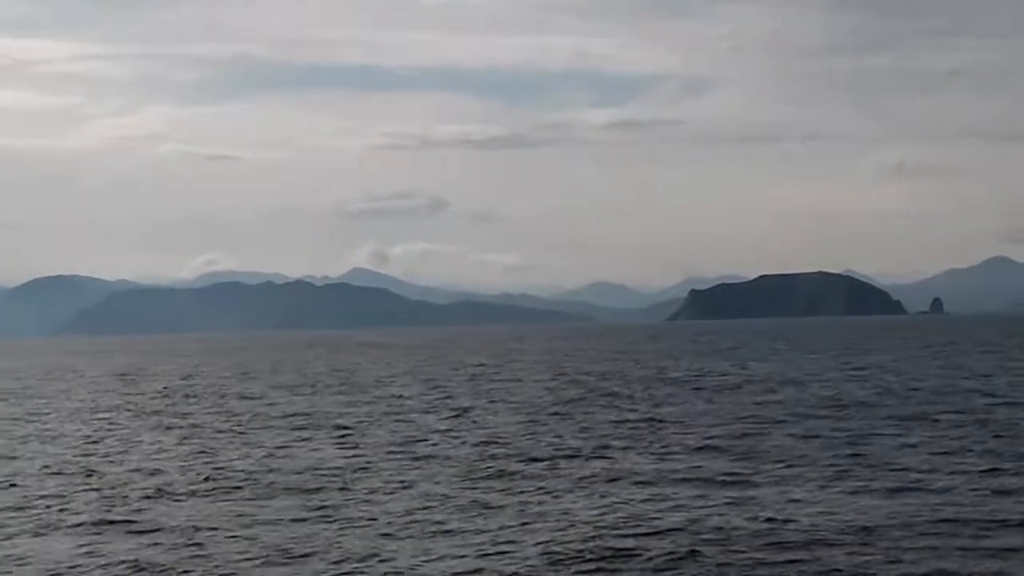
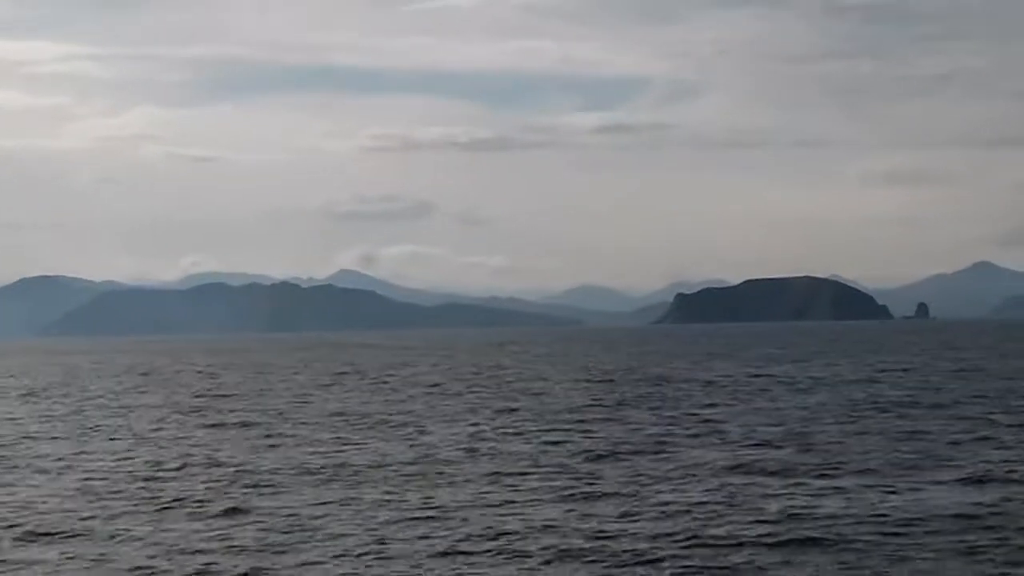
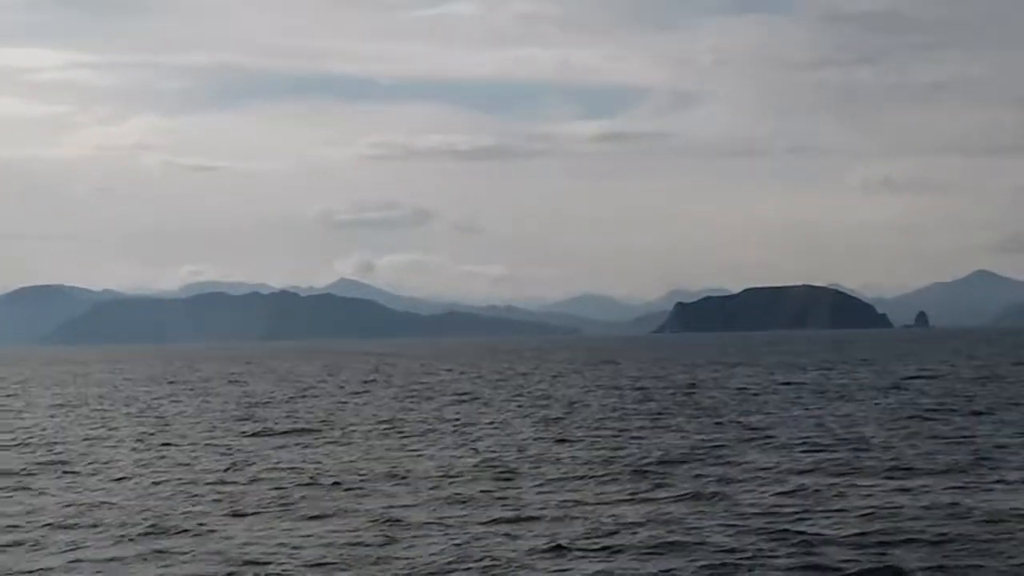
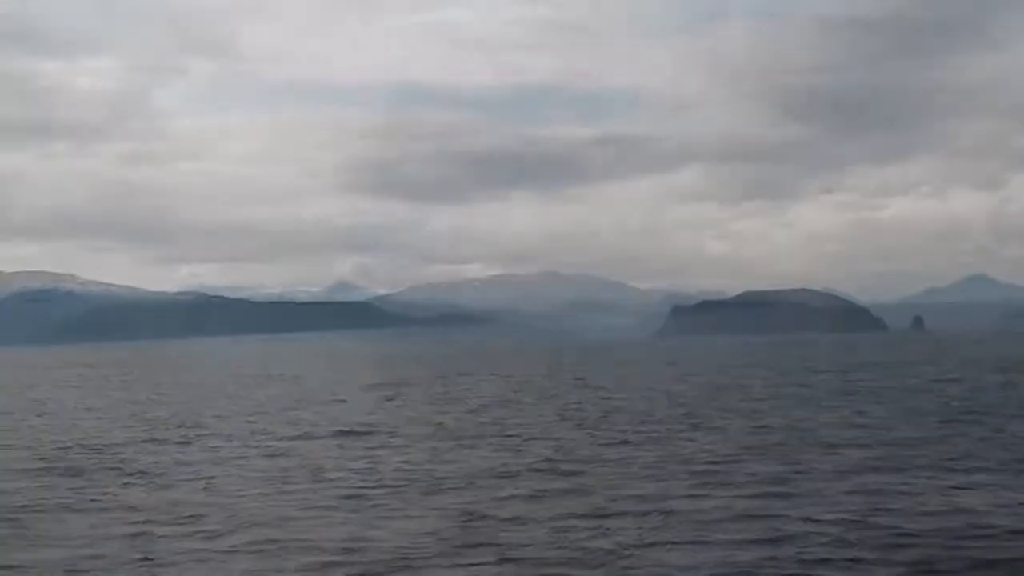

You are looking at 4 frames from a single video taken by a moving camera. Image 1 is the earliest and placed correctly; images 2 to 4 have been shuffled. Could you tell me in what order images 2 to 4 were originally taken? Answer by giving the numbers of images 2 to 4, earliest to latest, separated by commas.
2, 3, 4
